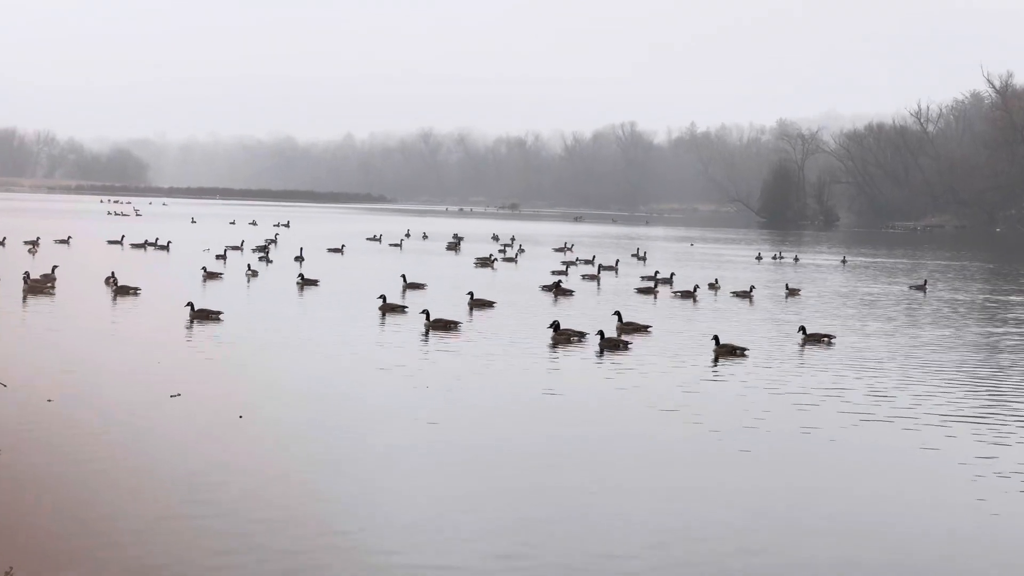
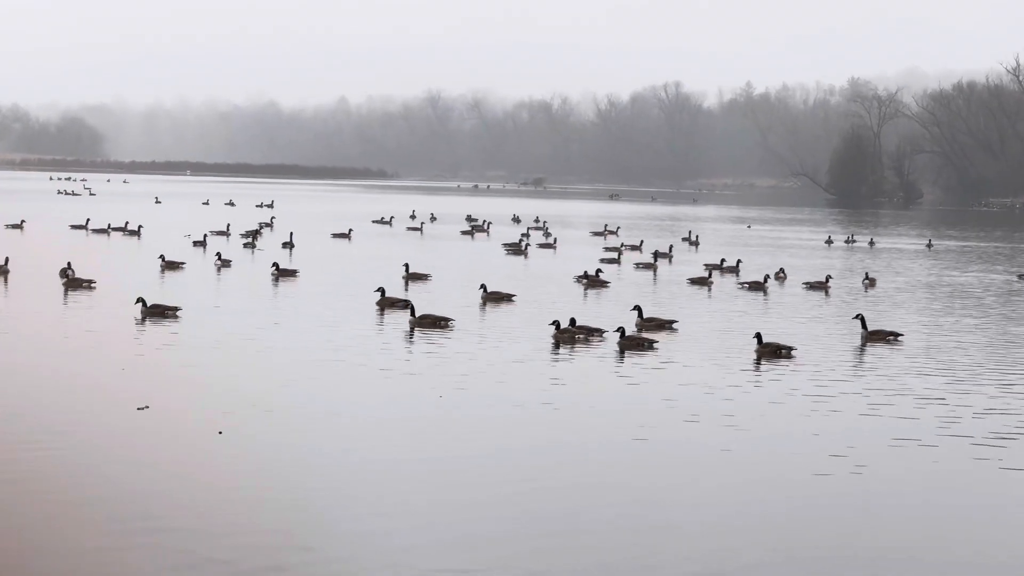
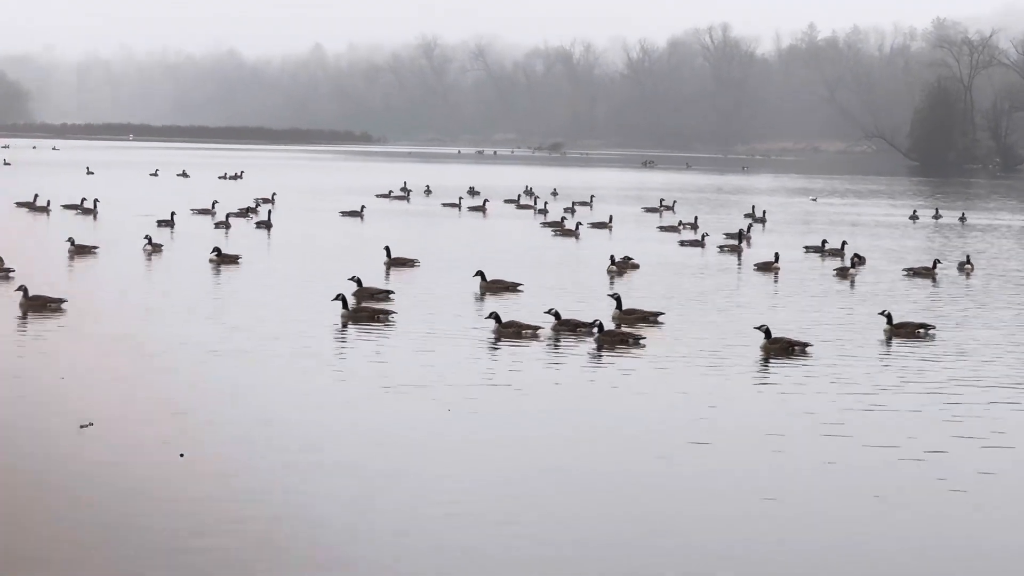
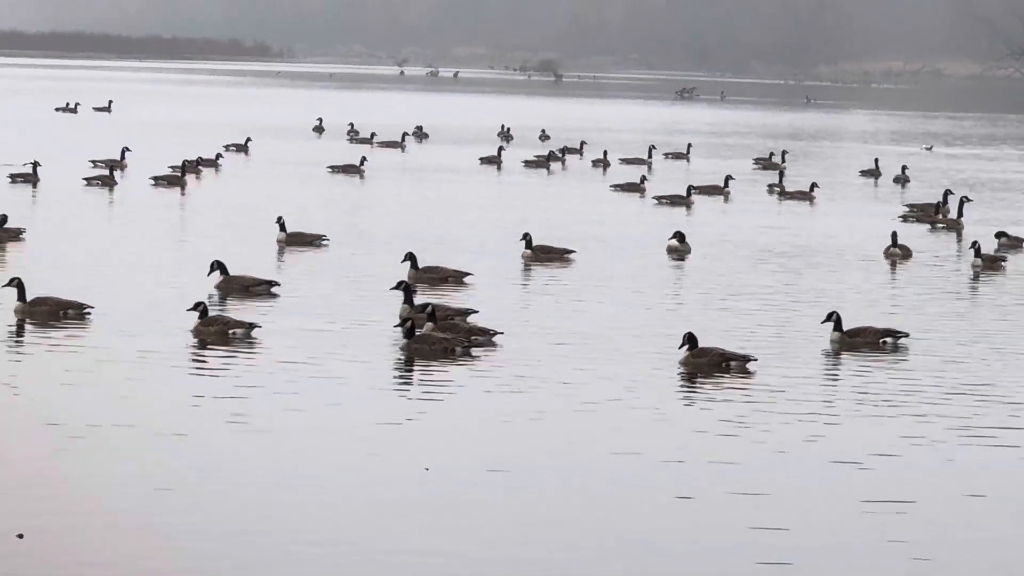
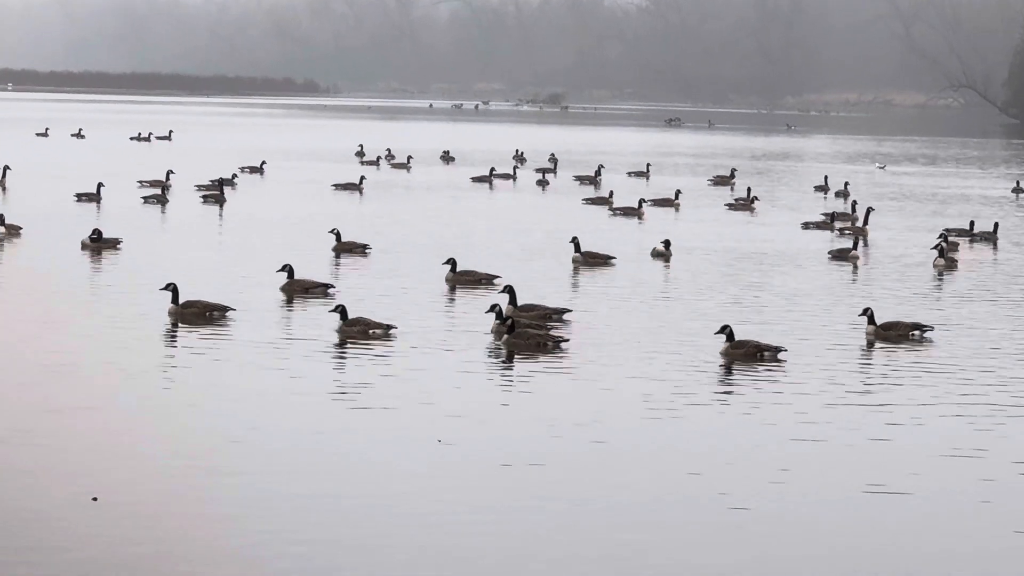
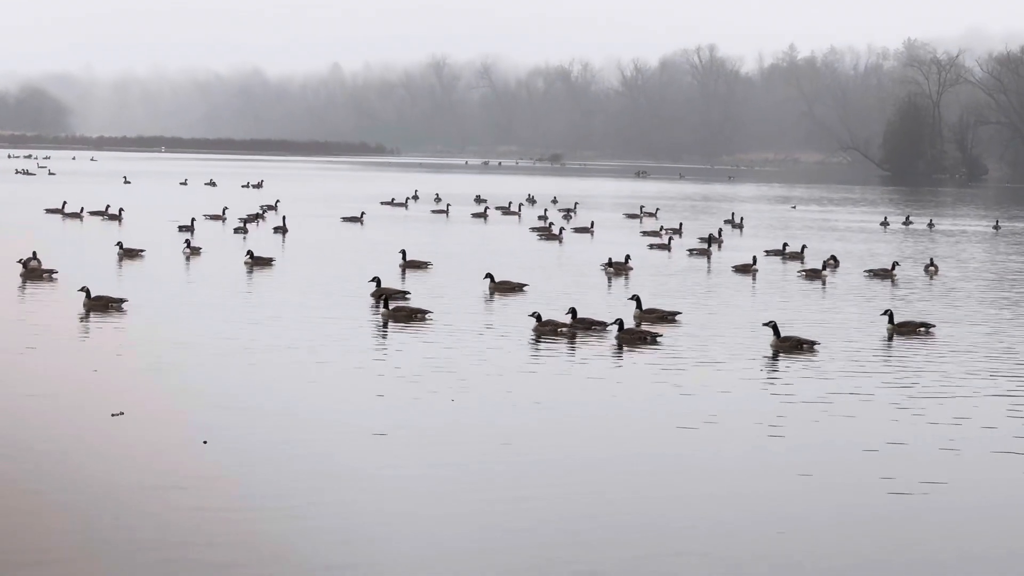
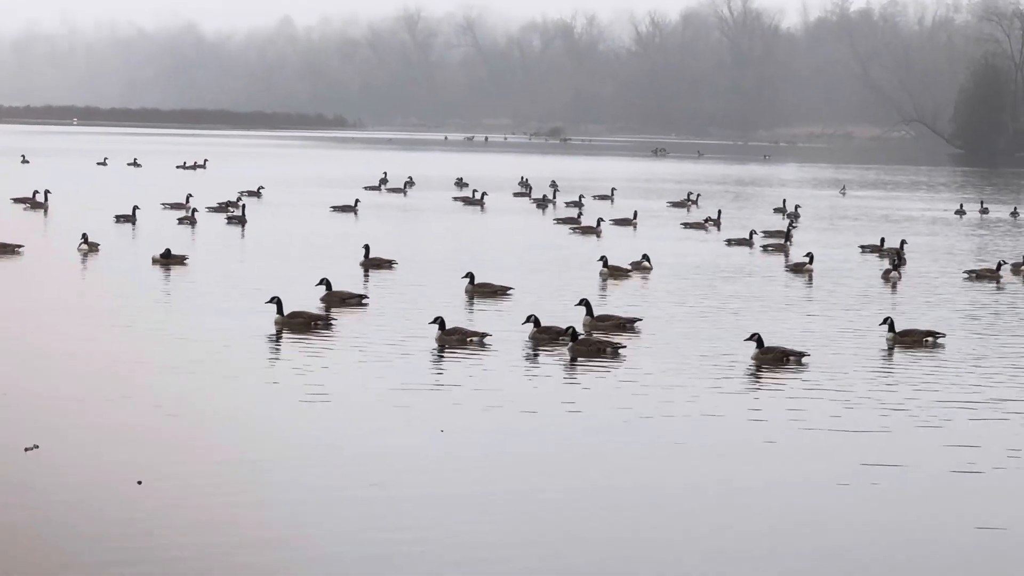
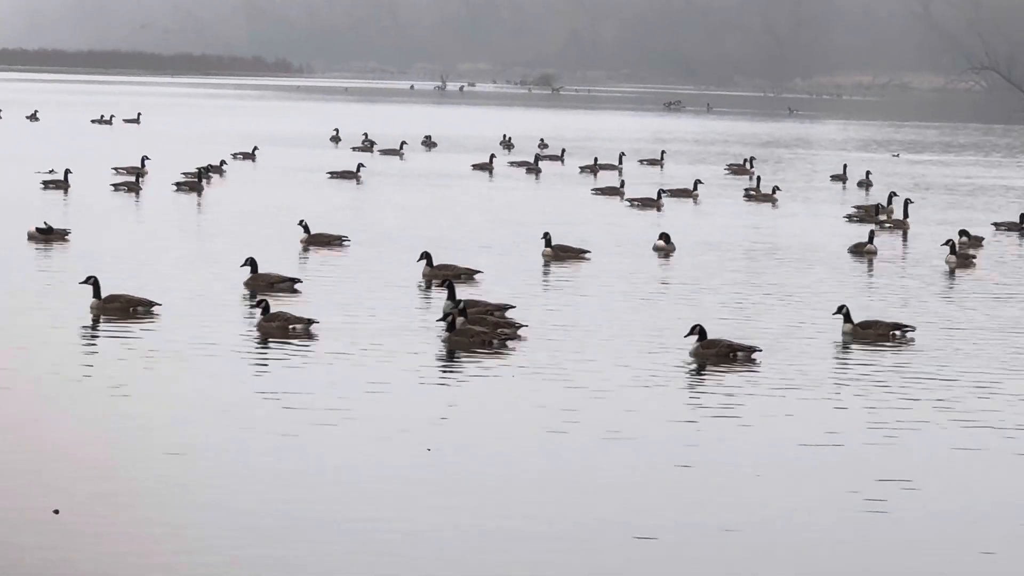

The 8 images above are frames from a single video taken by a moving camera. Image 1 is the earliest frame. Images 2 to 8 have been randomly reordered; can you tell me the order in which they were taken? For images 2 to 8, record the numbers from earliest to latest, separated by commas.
2, 6, 3, 7, 5, 8, 4
